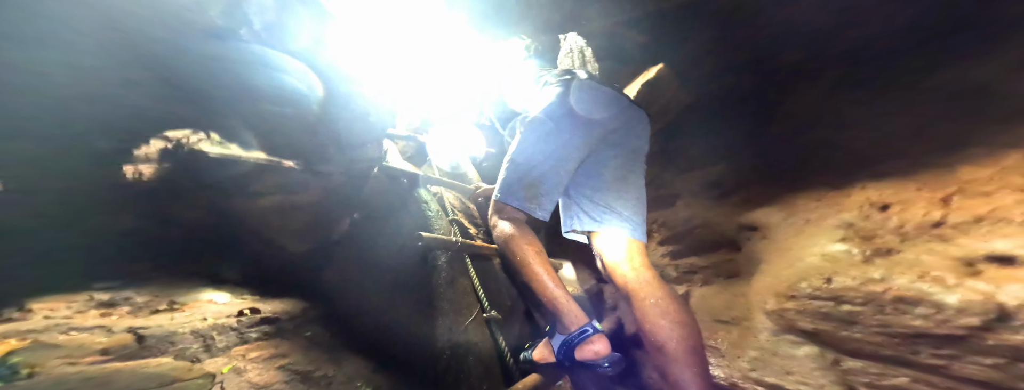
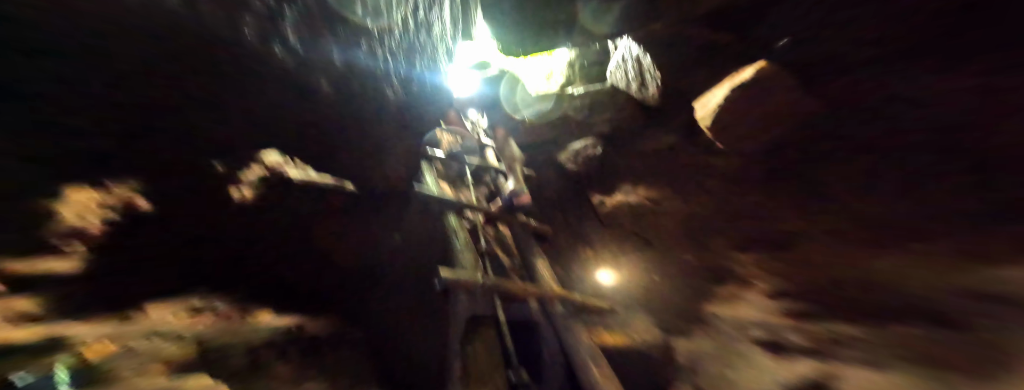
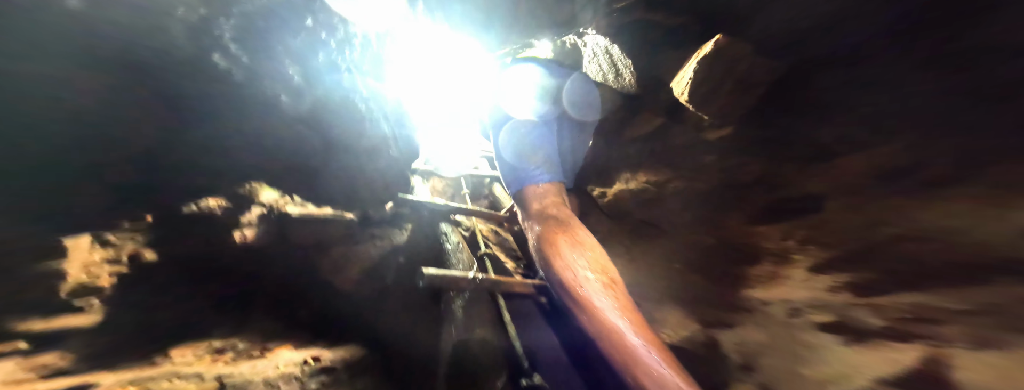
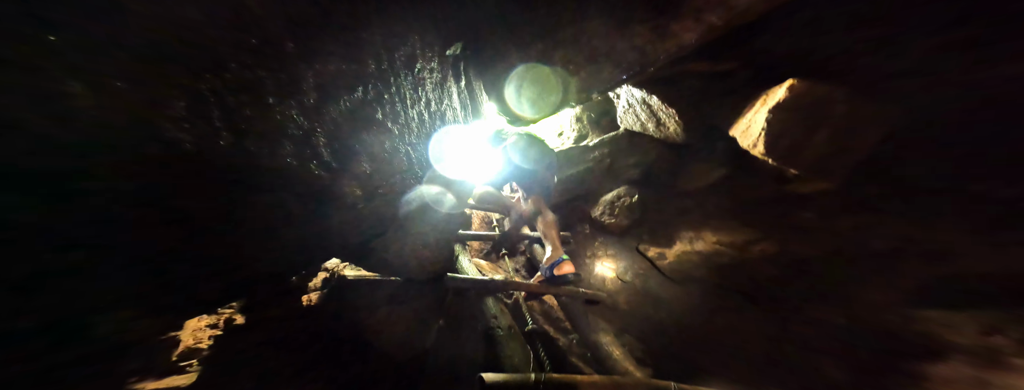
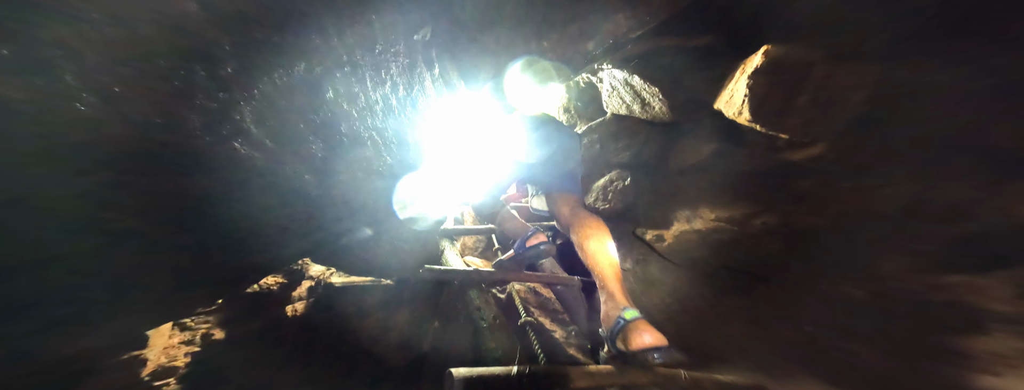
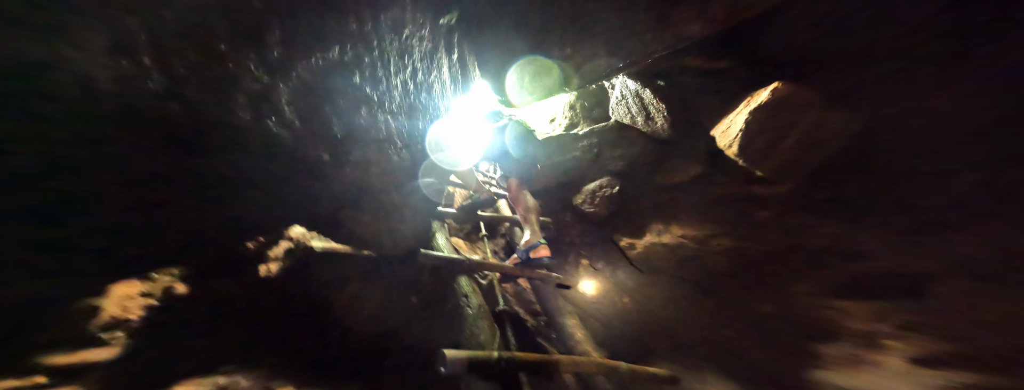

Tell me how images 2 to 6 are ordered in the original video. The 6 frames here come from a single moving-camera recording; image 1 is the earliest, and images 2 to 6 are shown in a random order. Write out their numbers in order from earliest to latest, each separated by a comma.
3, 5, 4, 6, 2
